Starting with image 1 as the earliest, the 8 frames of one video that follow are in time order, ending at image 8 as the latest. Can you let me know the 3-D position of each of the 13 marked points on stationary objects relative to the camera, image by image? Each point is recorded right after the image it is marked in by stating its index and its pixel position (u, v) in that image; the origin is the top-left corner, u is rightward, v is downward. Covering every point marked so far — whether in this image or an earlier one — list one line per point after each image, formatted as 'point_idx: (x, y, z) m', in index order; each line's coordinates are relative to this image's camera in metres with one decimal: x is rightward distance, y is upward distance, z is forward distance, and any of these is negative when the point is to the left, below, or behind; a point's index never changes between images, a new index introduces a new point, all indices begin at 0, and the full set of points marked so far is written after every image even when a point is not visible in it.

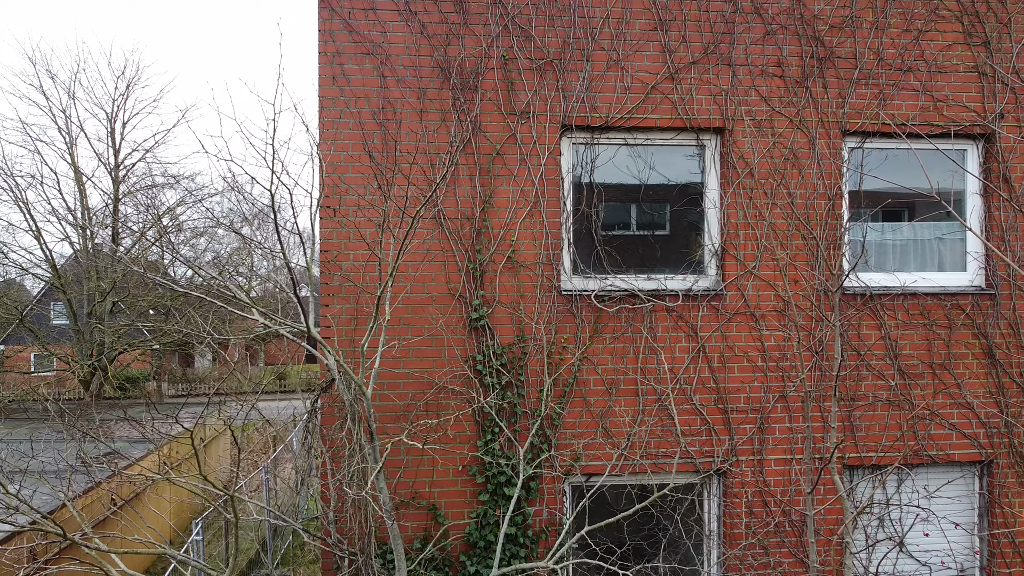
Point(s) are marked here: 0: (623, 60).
0: (+0.7, +1.4, +4.2) m
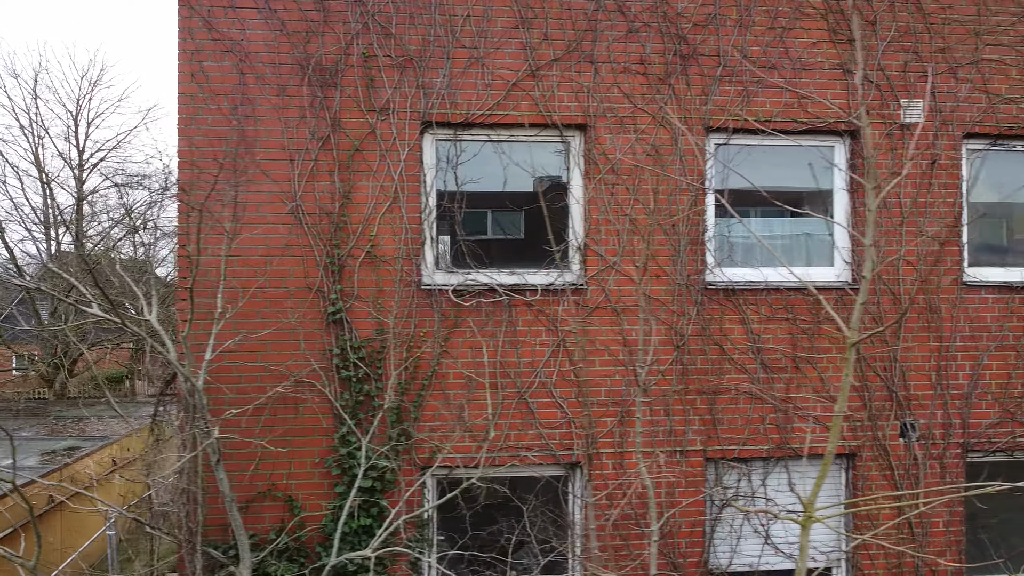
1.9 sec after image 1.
0: (-0.2, +1.4, +4.2) m
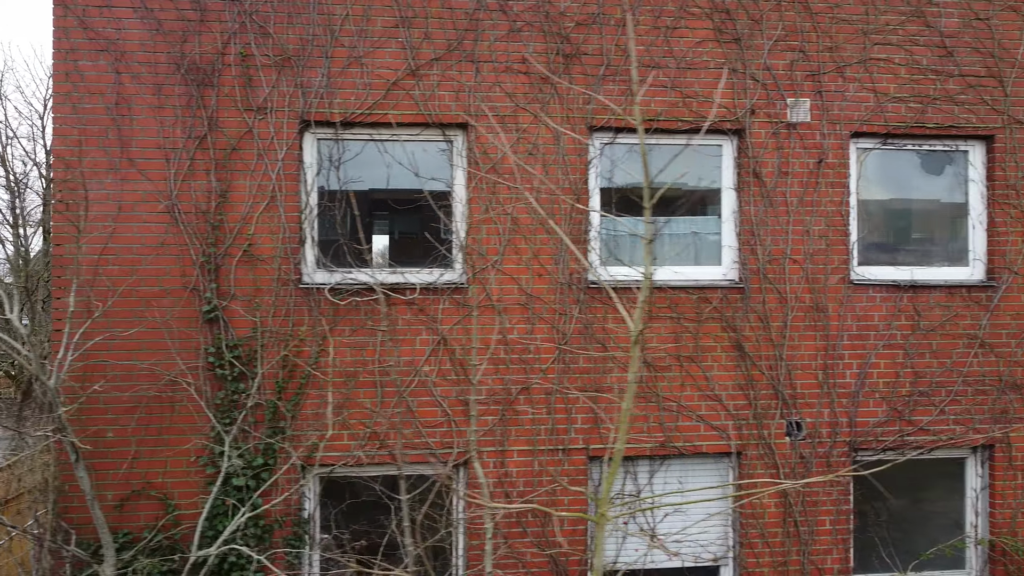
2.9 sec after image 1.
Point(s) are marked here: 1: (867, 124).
0: (-0.9, +1.4, +4.2) m
1: (+2.3, +1.1, +4.6) m
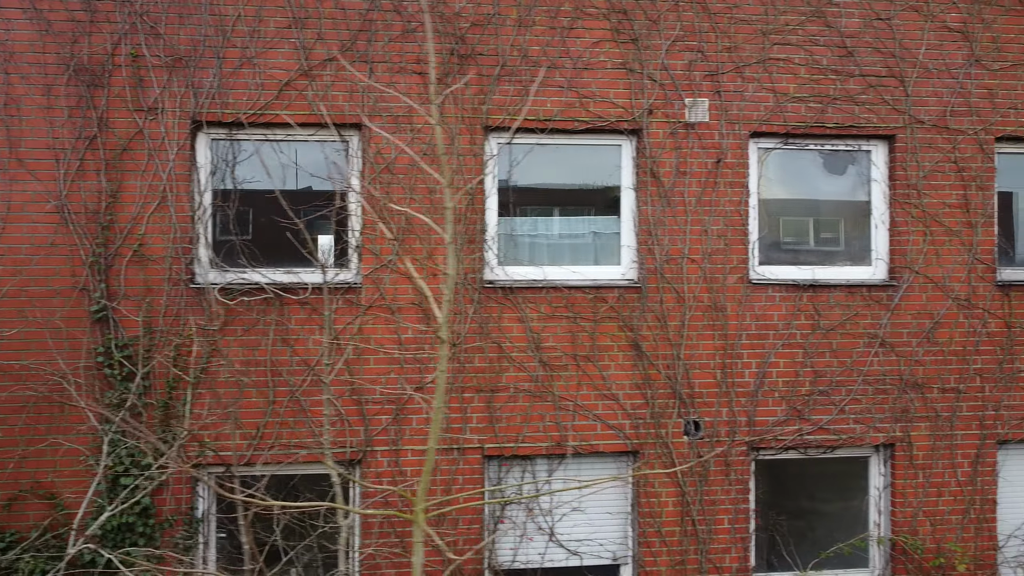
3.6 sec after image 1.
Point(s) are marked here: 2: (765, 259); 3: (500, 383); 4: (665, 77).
0: (-1.6, +1.4, +4.2) m
1: (+1.7, +1.1, +4.6) m
2: (+1.7, +0.2, +4.7) m
3: (-0.1, -0.6, +4.4) m
4: (+1.0, +1.4, +4.5) m
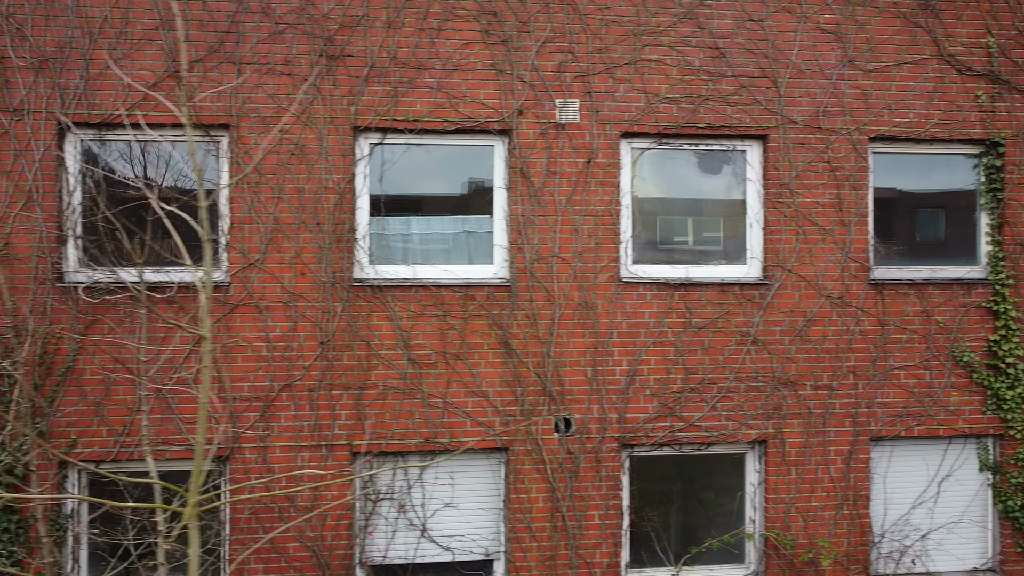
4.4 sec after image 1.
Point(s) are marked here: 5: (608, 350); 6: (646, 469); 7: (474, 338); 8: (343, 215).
0: (-2.4, +1.4, +4.3) m
1: (+0.8, +1.1, +4.6) m
2: (+0.9, +0.2, +4.8) m
3: (-0.9, -0.6, +4.4) m
4: (+0.1, +1.4, +4.6) m
5: (+0.6, -0.4, +4.6) m
6: (+0.9, -1.2, +4.8) m
7: (-0.2, -0.3, +4.5) m
8: (-1.1, +0.5, +4.4) m
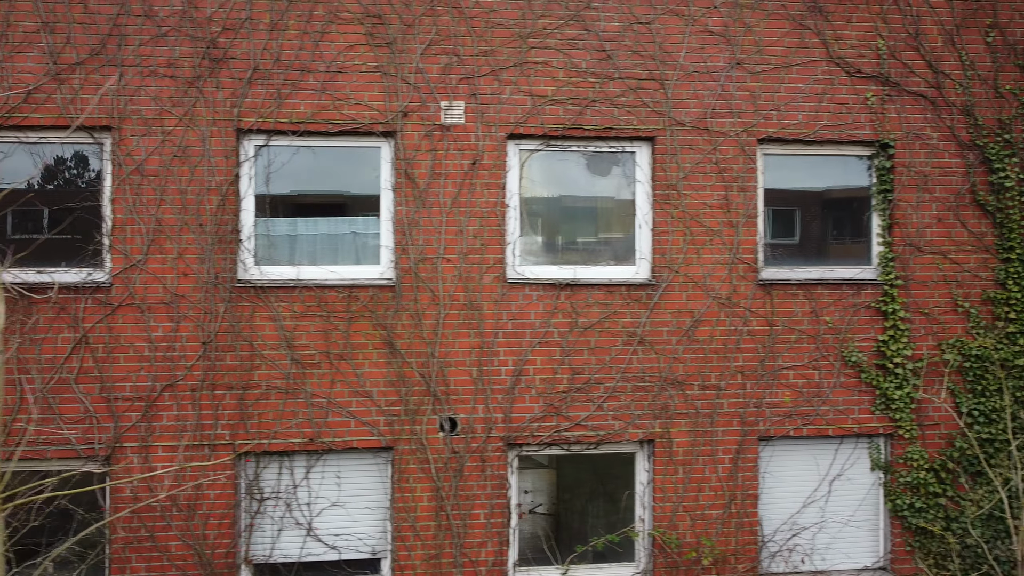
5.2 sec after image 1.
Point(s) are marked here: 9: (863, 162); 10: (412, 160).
0: (-3.2, +1.4, +4.3) m
1: (+0.1, +1.1, +4.7) m
2: (+0.1, +0.2, +4.8) m
3: (-1.7, -0.6, +4.5) m
4: (-0.6, +1.4, +4.6) m
5: (-0.1, -0.4, +4.6) m
6: (+0.2, -1.2, +4.8) m
7: (-1.0, -0.3, +4.5) m
8: (-1.8, +0.5, +4.5) m
9: (+2.6, +0.9, +5.1) m
10: (-0.7, +0.8, +4.6) m
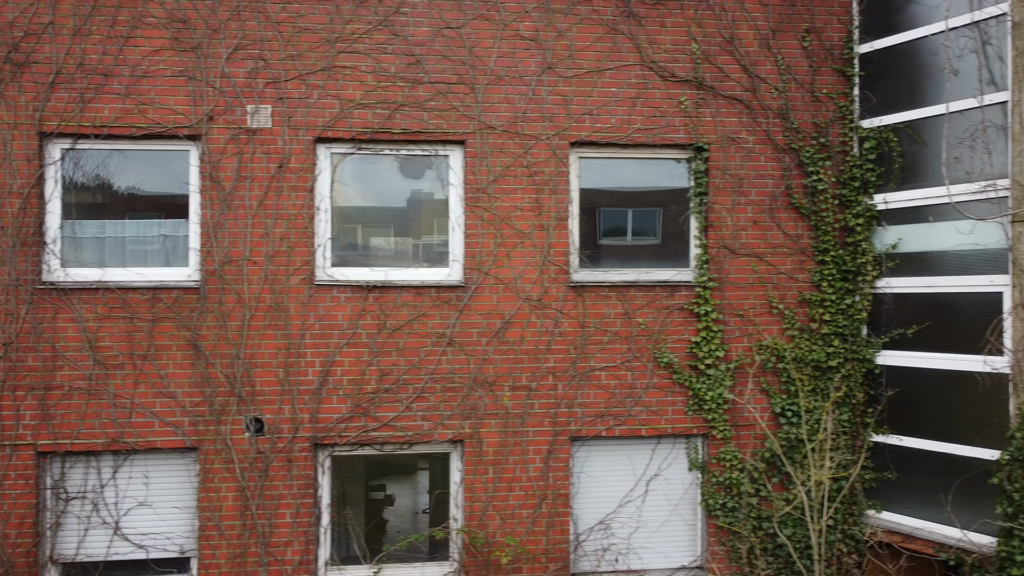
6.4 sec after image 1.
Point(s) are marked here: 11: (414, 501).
0: (-4.5, +1.4, +4.4) m
1: (-1.2, +1.1, +4.7) m
2: (-1.2, +0.2, +4.8) m
3: (-3.0, -0.6, +4.5) m
4: (-1.9, +1.4, +4.7) m
5: (-1.4, -0.4, +4.7) m
6: (-1.1, -1.3, +4.9) m
7: (-2.3, -0.3, +4.6) m
8: (-3.1, +0.4, +4.5) m
9: (+1.3, +0.9, +5.1) m
10: (-2.0, +0.8, +4.6) m
11: (-1.0, -1.5, +4.9) m
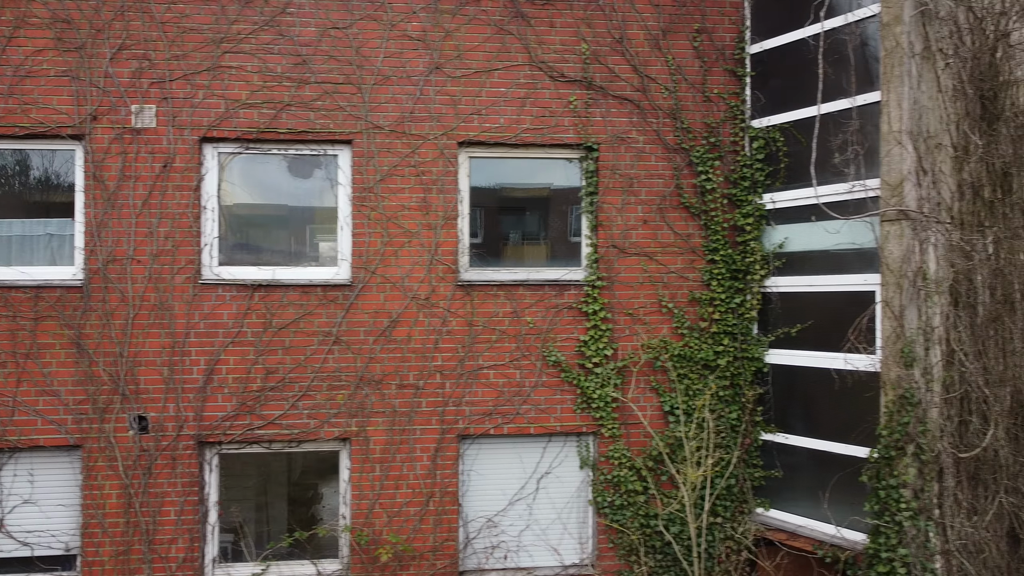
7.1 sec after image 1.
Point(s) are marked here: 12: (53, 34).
0: (-5.2, +1.4, +4.4) m
1: (-2.0, +1.1, +4.8) m
2: (-2.0, +0.2, +4.9) m
3: (-3.8, -0.6, +4.5) m
4: (-2.7, +1.4, +4.7) m
5: (-2.2, -0.4, +4.7) m
6: (-1.9, -1.3, +4.9) m
7: (-3.1, -0.3, +4.6) m
8: (-3.9, +0.5, +4.5) m
9: (+0.5, +0.9, +5.2) m
10: (-2.7, +0.8, +4.7) m
11: (-1.8, -1.5, +4.9) m
12: (-3.0, +1.7, +4.6) m
